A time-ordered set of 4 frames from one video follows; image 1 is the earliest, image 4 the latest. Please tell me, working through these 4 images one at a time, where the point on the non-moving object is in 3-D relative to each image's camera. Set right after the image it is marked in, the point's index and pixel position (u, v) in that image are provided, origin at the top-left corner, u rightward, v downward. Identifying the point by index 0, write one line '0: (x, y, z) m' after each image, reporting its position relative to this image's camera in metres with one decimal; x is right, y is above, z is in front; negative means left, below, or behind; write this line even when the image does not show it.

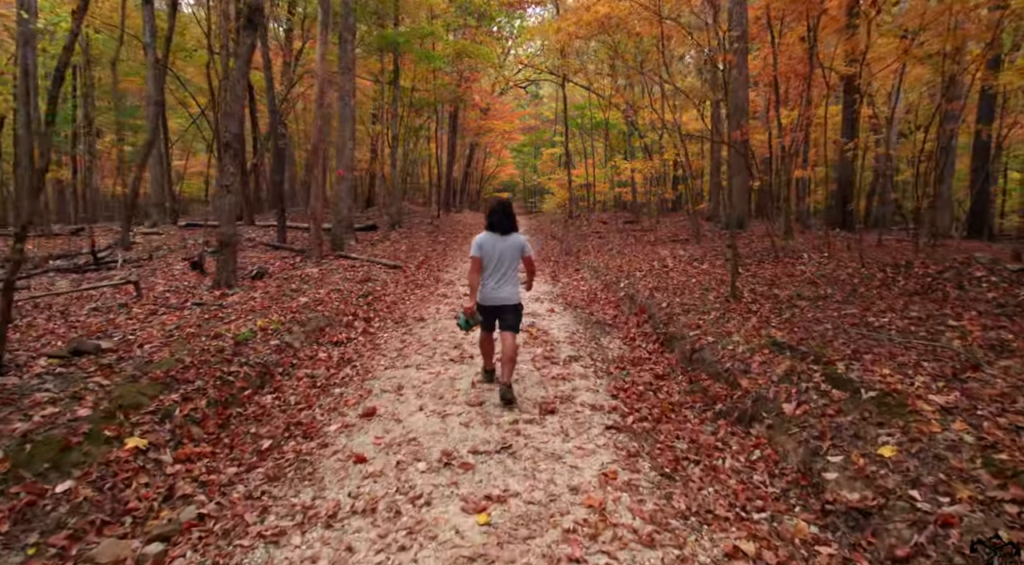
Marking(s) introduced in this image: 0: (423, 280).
0: (-2.0, 0.0, +14.1) m
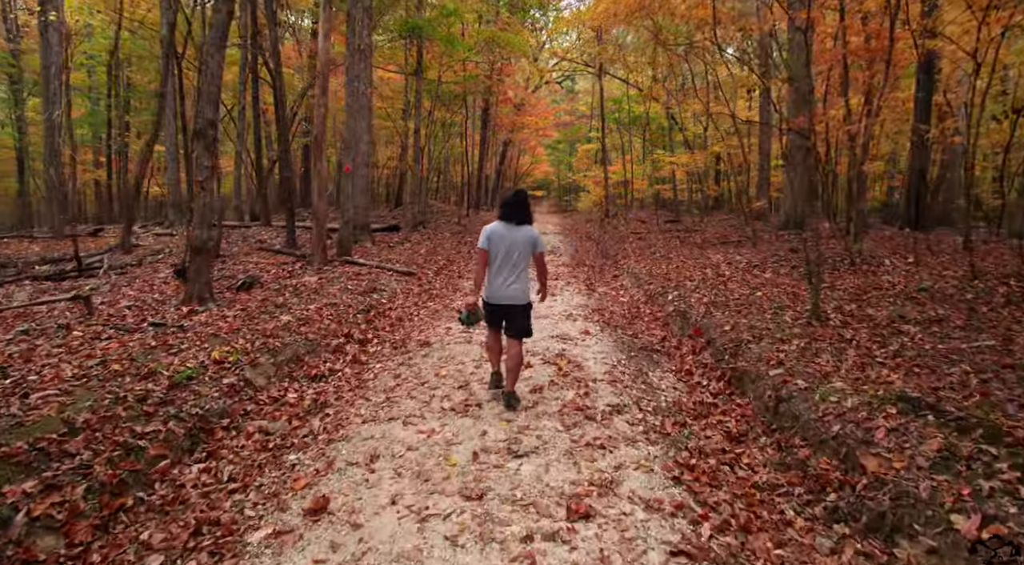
0: (-1.4, -0.2, +12.4) m
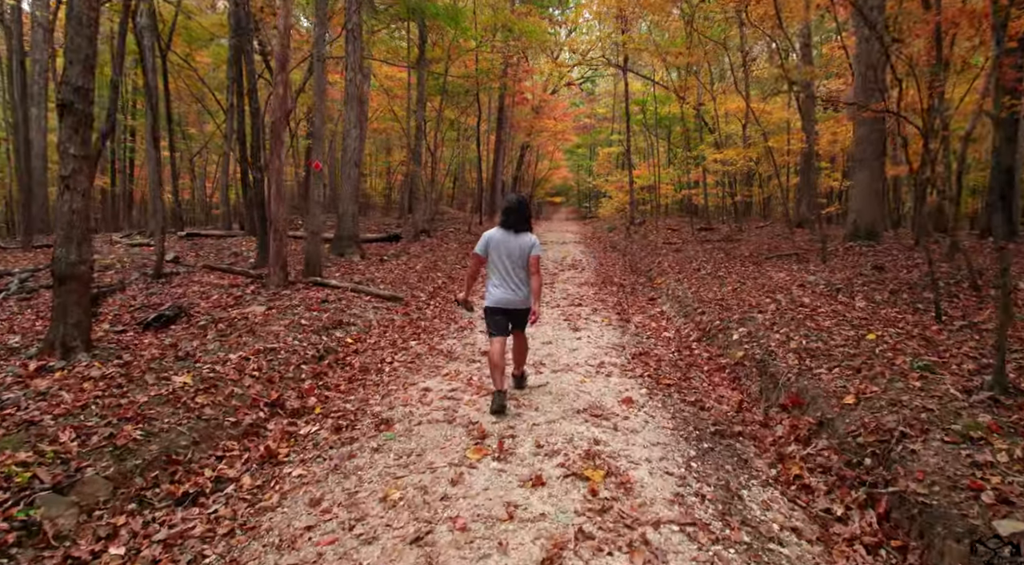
0: (-1.2, -0.6, +9.7) m
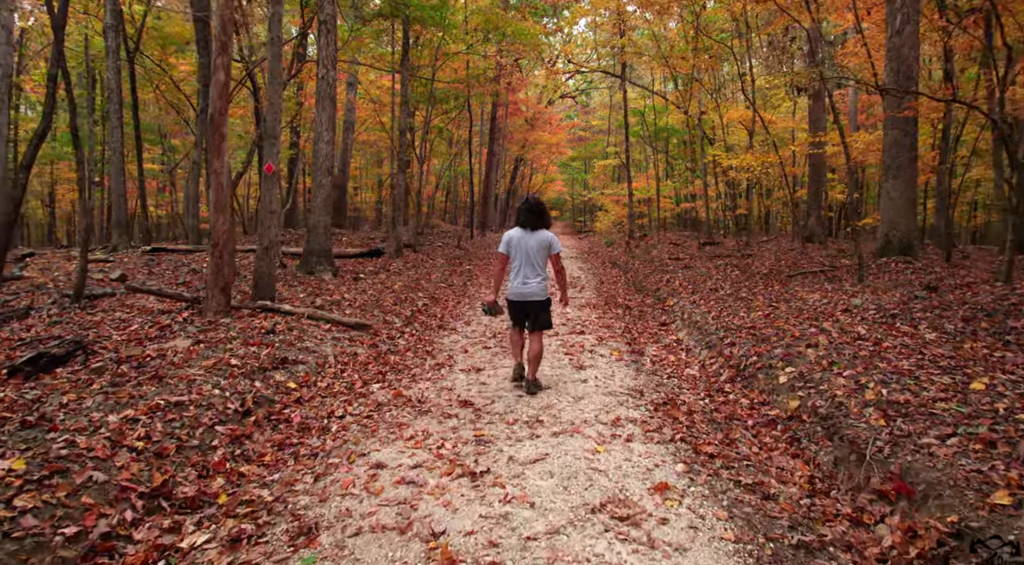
0: (-1.4, -0.9, +8.0) m
